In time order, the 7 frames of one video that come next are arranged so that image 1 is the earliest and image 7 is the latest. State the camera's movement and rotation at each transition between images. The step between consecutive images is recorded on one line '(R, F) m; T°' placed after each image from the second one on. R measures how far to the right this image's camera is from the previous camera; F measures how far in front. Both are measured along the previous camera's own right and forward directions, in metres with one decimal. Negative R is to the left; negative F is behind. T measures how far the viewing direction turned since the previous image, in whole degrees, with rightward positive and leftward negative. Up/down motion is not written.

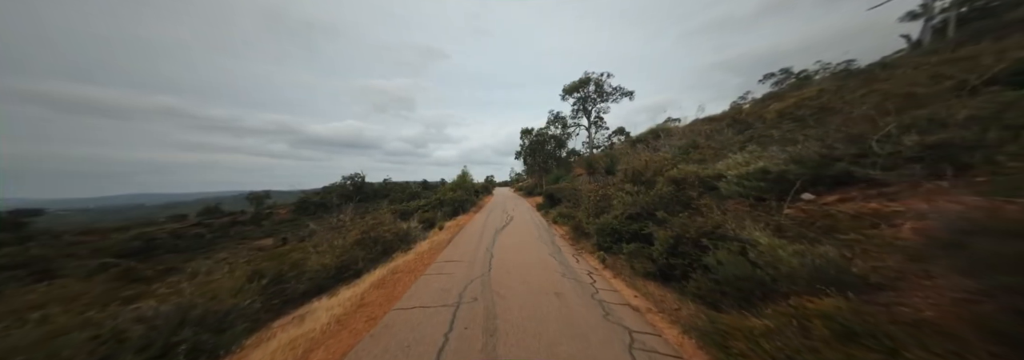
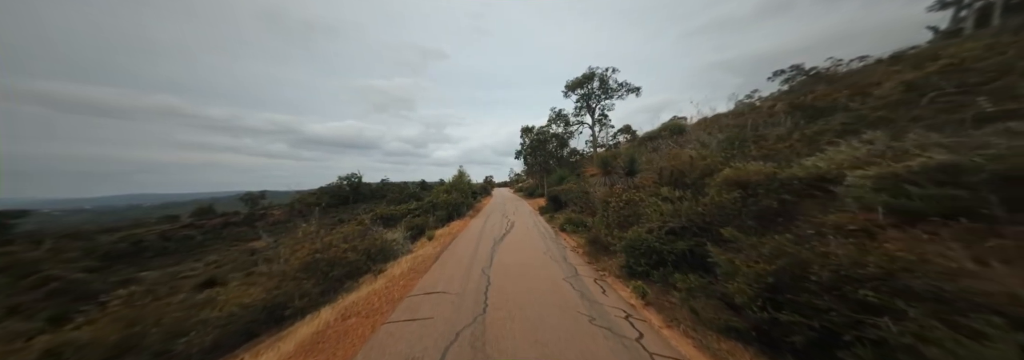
(-0.1, +1.3) m; 0°
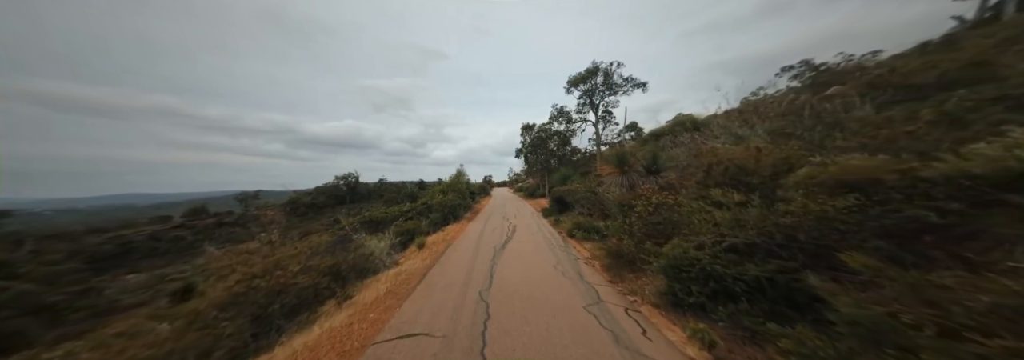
(-0.1, +1.1) m; 0°
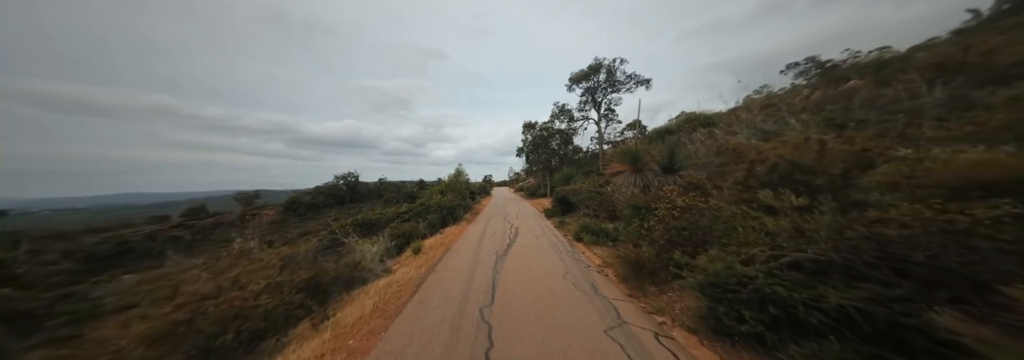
(-0.1, +0.6) m; 0°
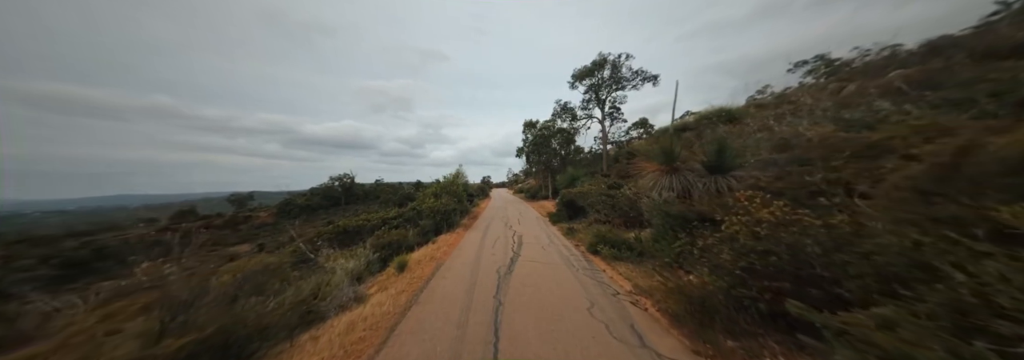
(-0.2, +1.2) m; 0°
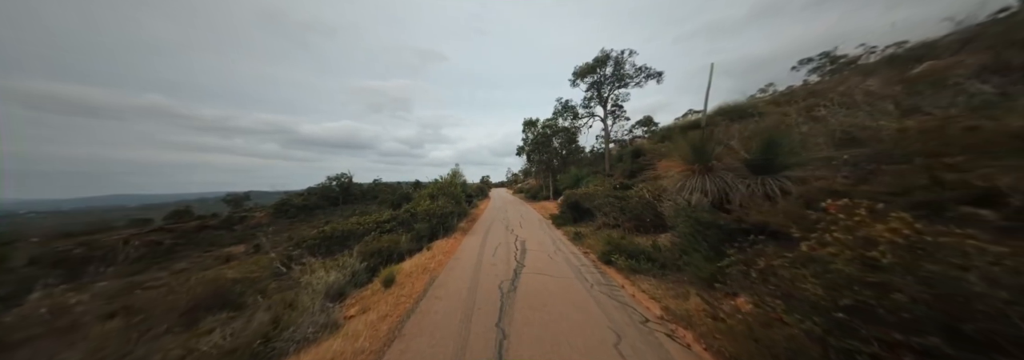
(-0.1, +0.8) m; 0°
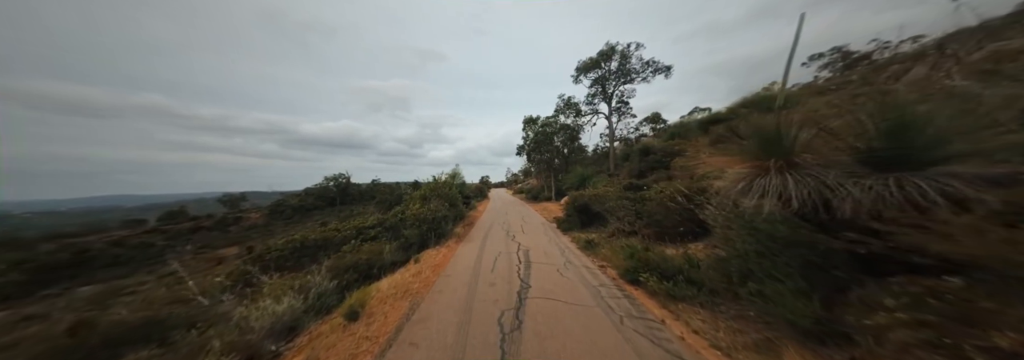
(-0.1, +1.2) m; 0°
